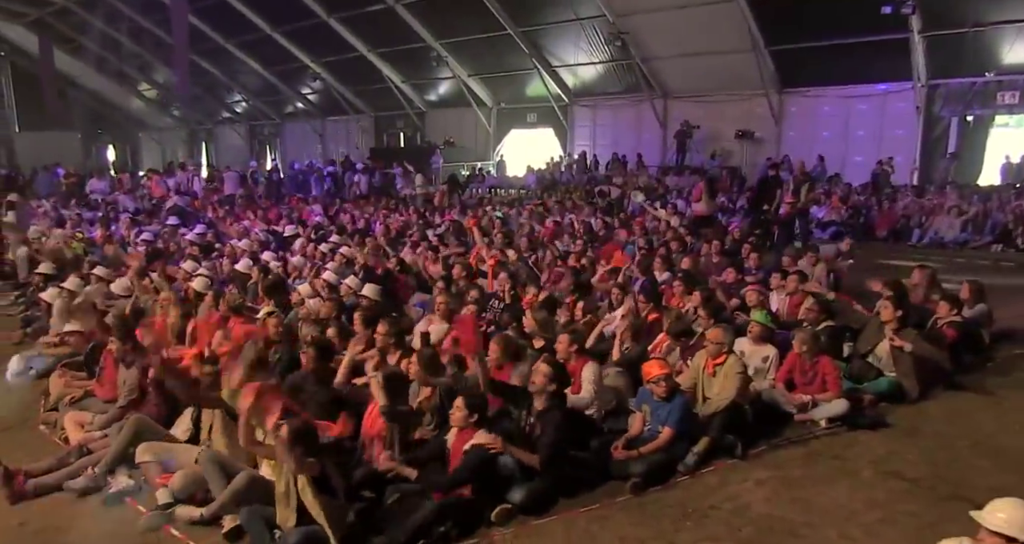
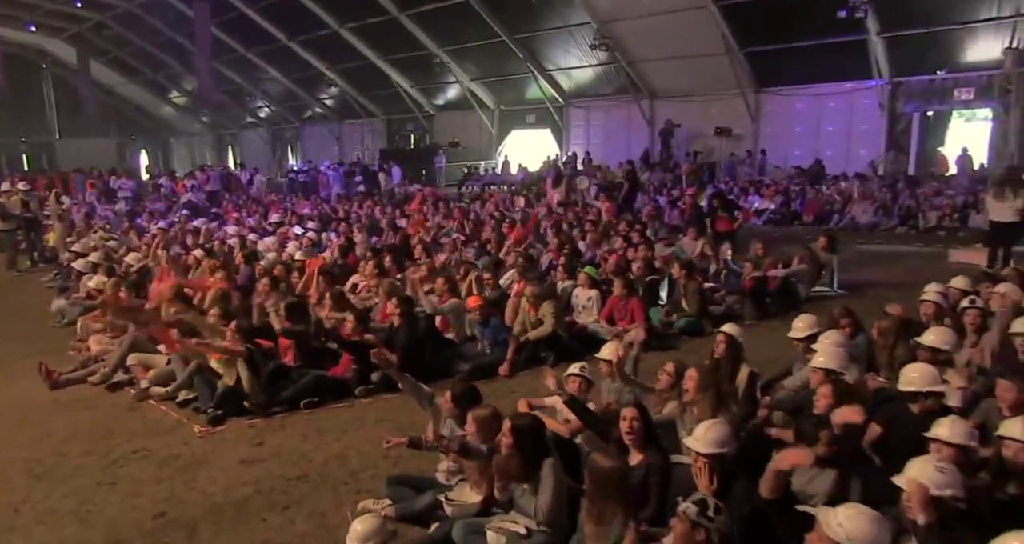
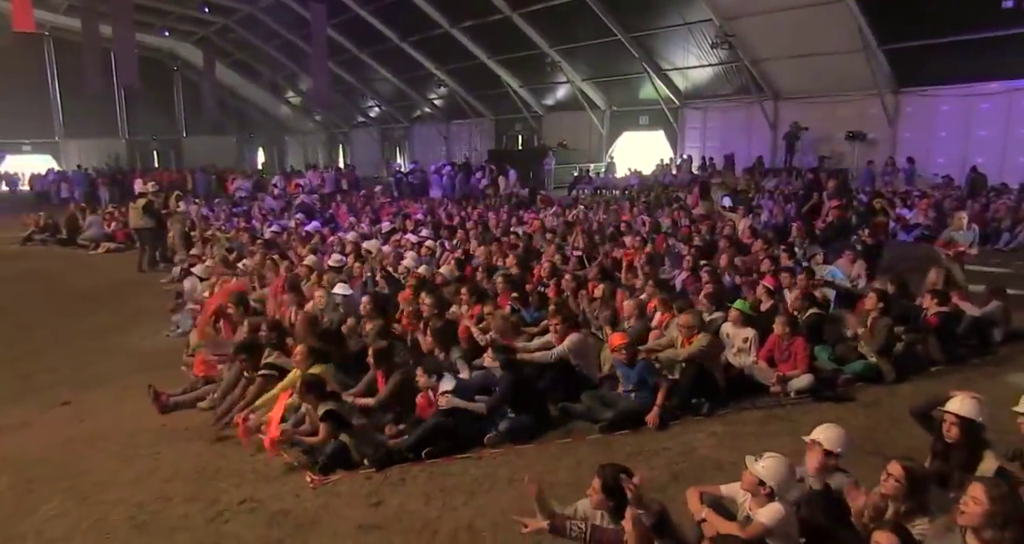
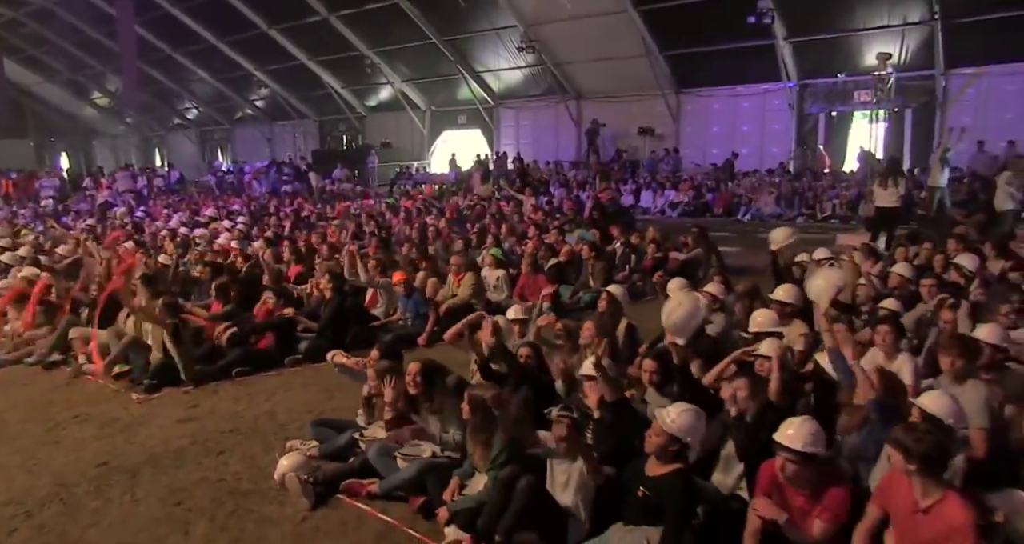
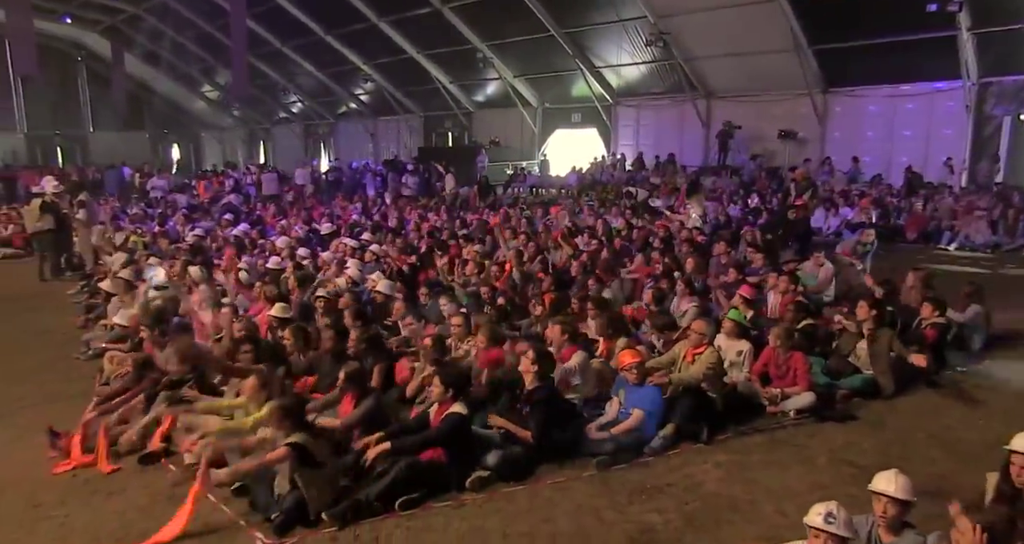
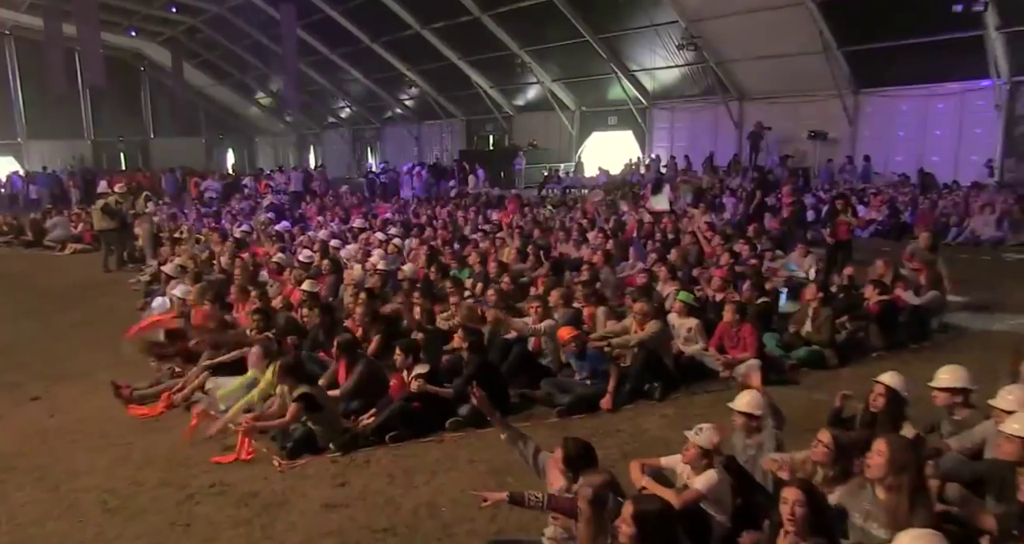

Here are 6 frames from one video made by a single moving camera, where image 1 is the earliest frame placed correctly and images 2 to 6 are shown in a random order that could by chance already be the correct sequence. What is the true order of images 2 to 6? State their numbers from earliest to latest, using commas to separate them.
5, 3, 6, 2, 4
